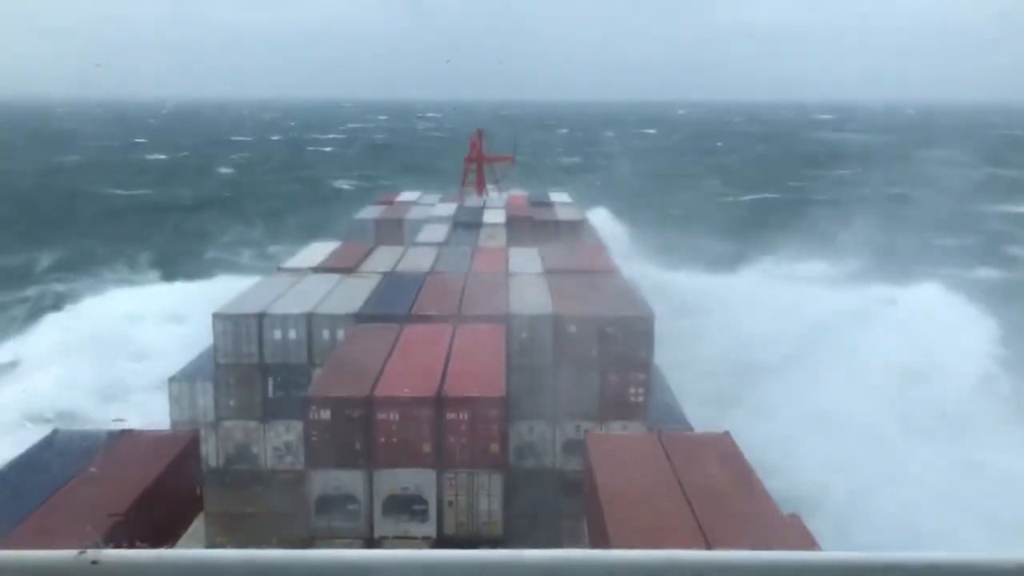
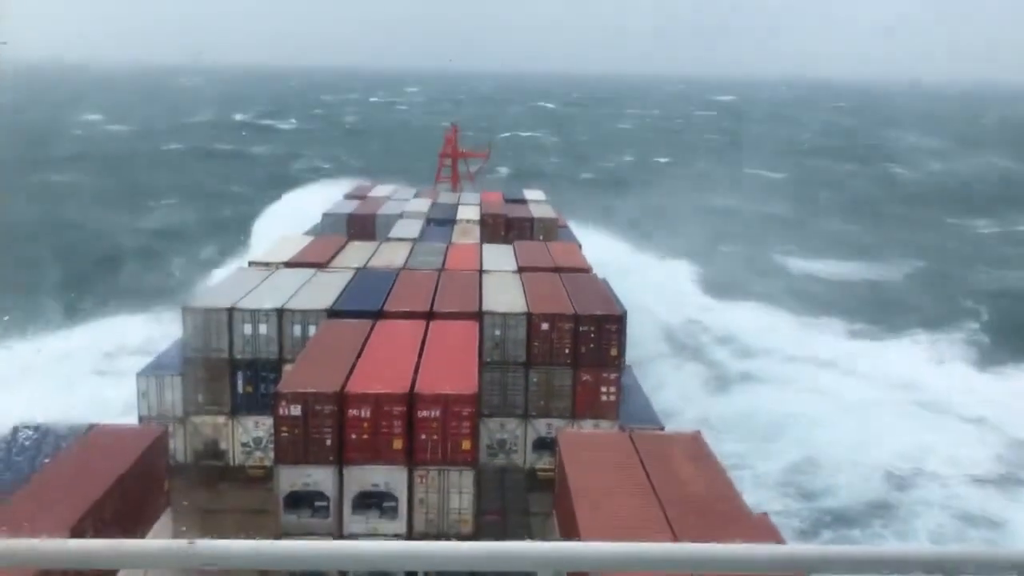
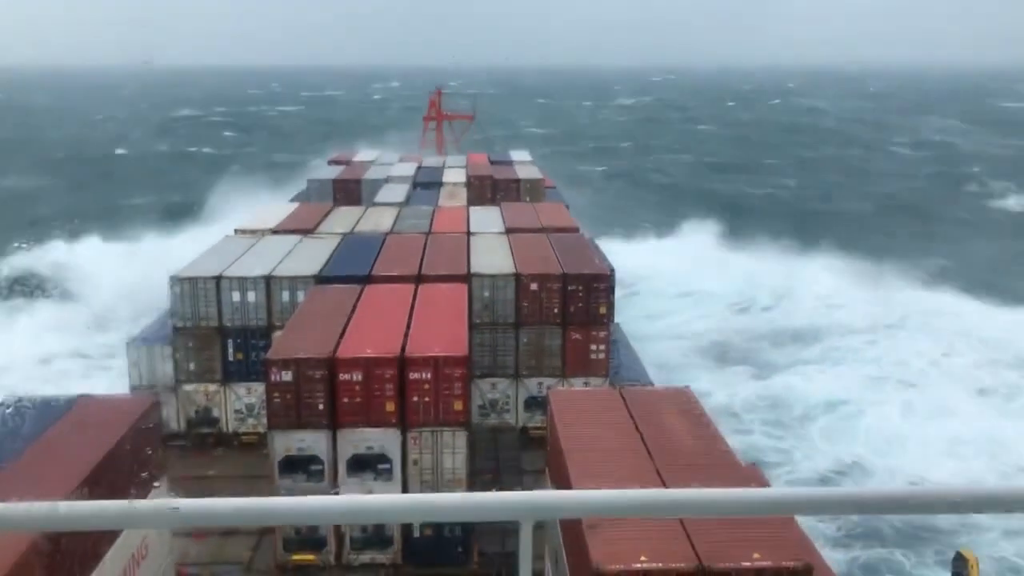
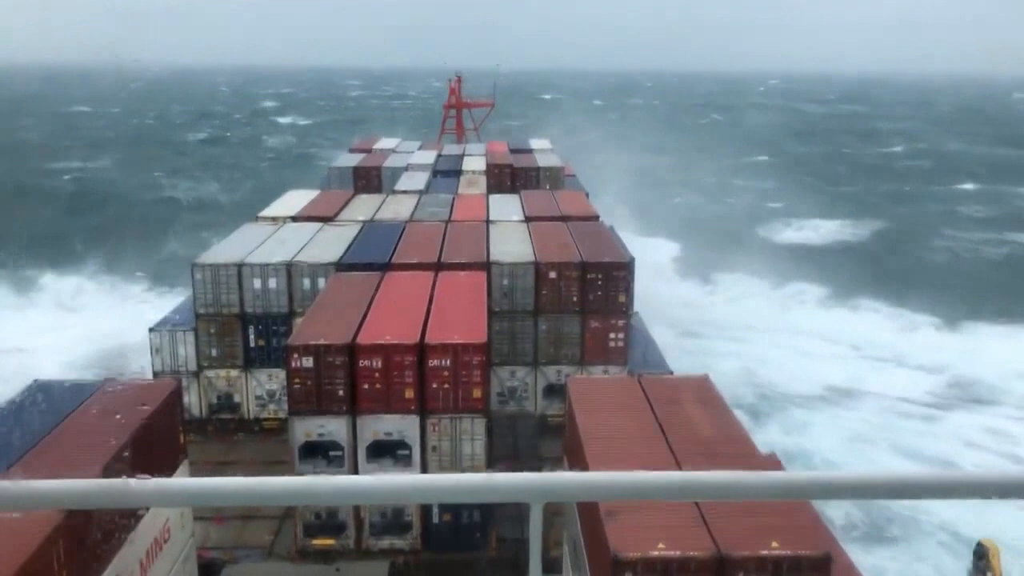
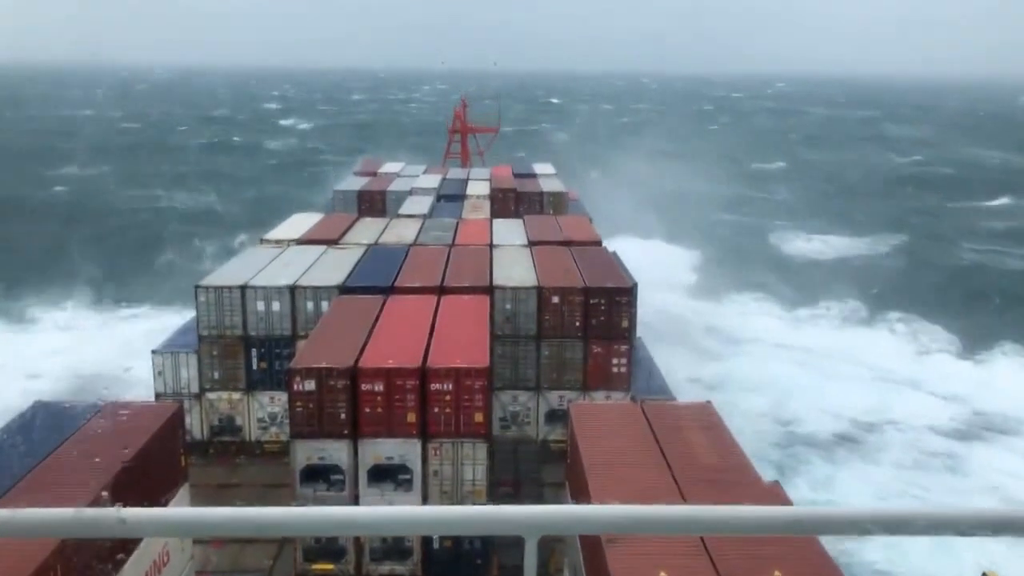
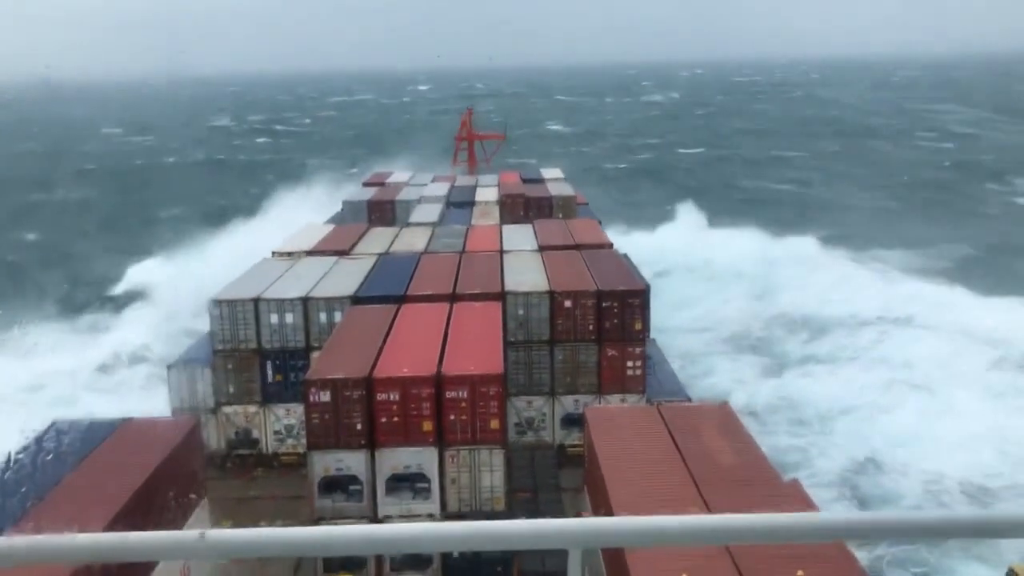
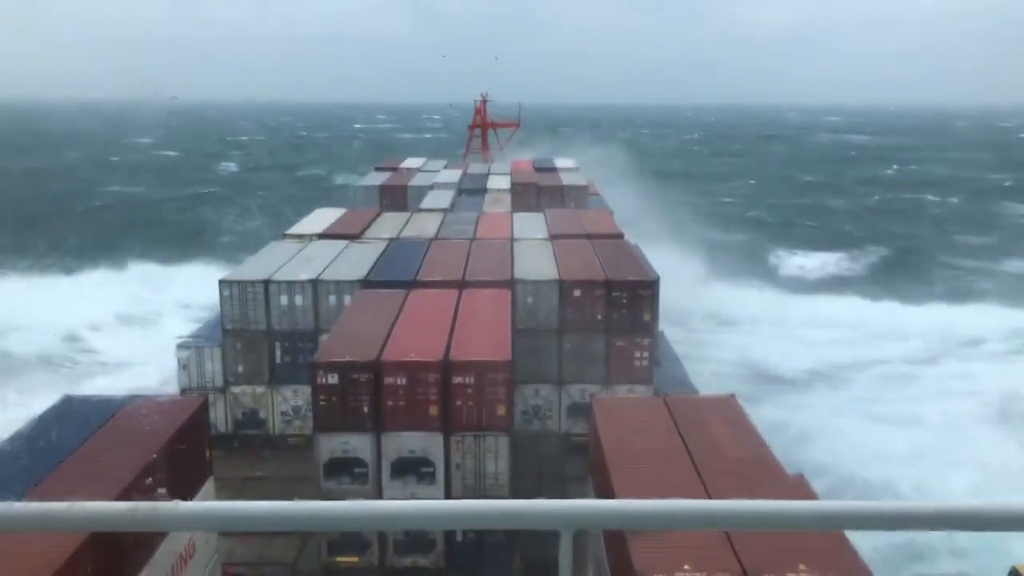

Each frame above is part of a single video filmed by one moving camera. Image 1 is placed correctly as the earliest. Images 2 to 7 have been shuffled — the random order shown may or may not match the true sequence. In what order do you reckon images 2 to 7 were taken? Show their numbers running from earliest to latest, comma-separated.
7, 4, 5, 2, 6, 3
